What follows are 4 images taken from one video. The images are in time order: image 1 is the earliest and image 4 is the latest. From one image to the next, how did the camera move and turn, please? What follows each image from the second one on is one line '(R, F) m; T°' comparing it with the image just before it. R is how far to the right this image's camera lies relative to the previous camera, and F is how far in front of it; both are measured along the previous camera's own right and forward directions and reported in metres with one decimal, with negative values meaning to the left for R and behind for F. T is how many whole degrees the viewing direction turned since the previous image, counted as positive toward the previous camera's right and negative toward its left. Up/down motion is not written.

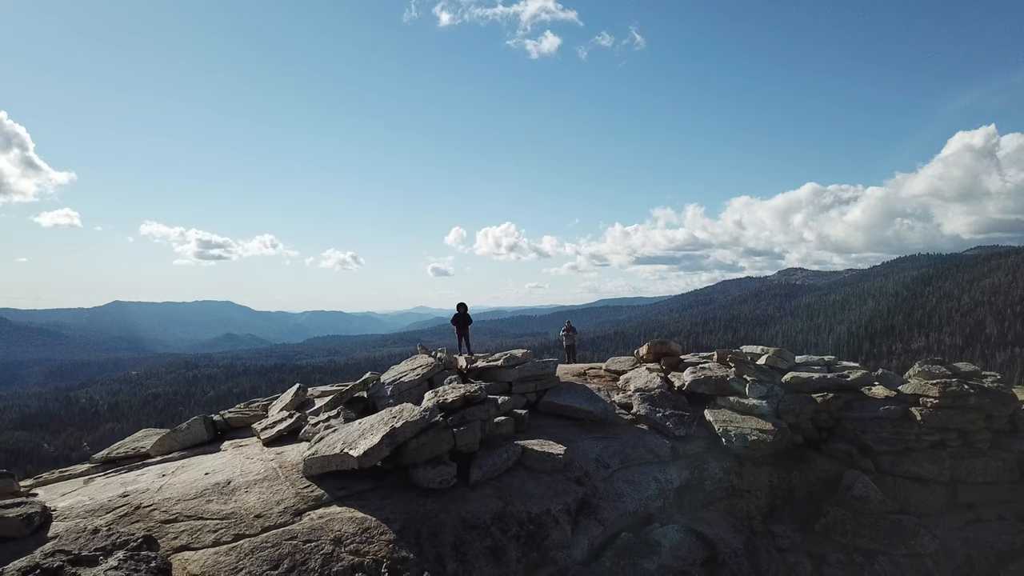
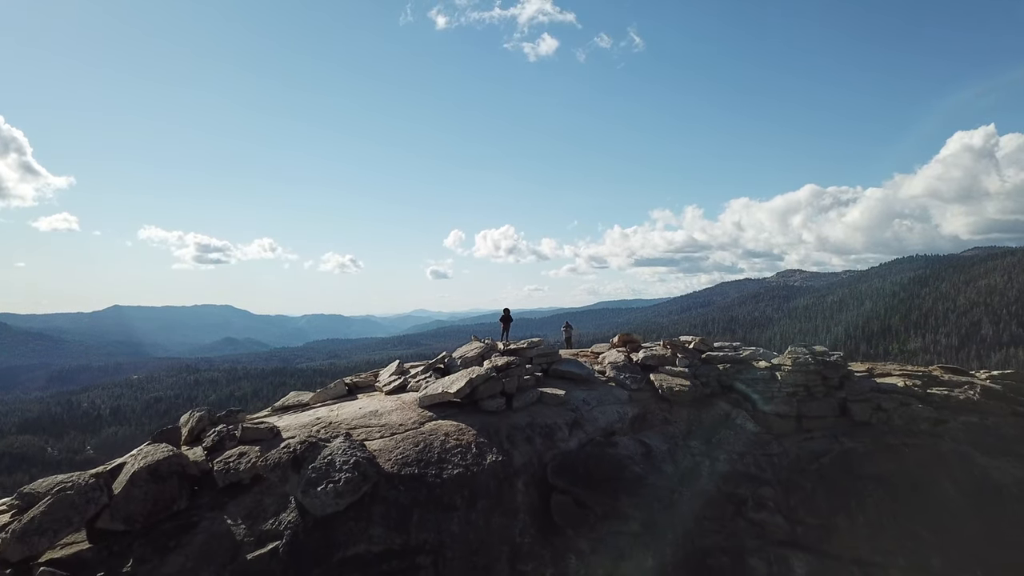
(-0.8, -8.3) m; 0°
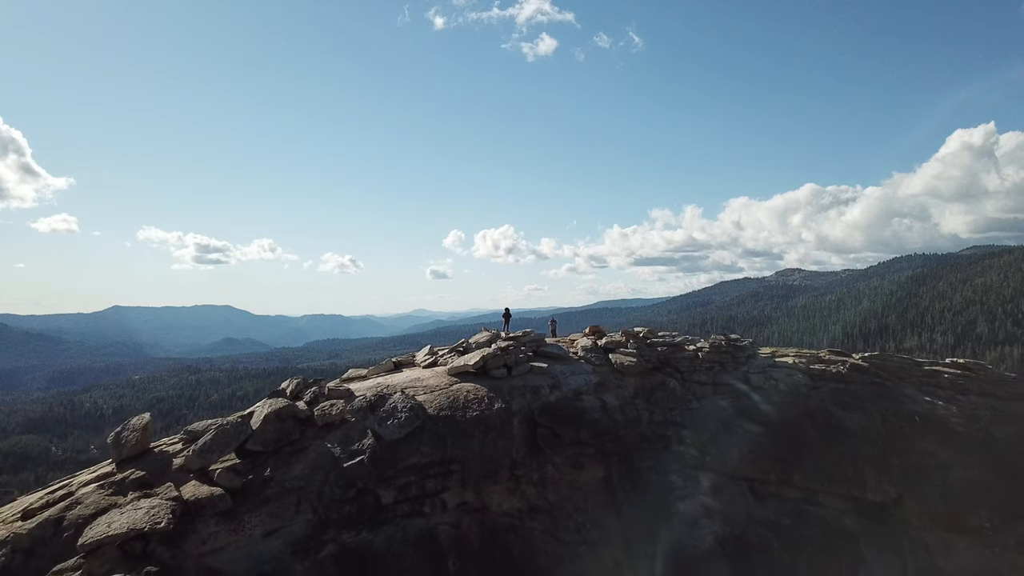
(0.0, -8.7) m; 0°
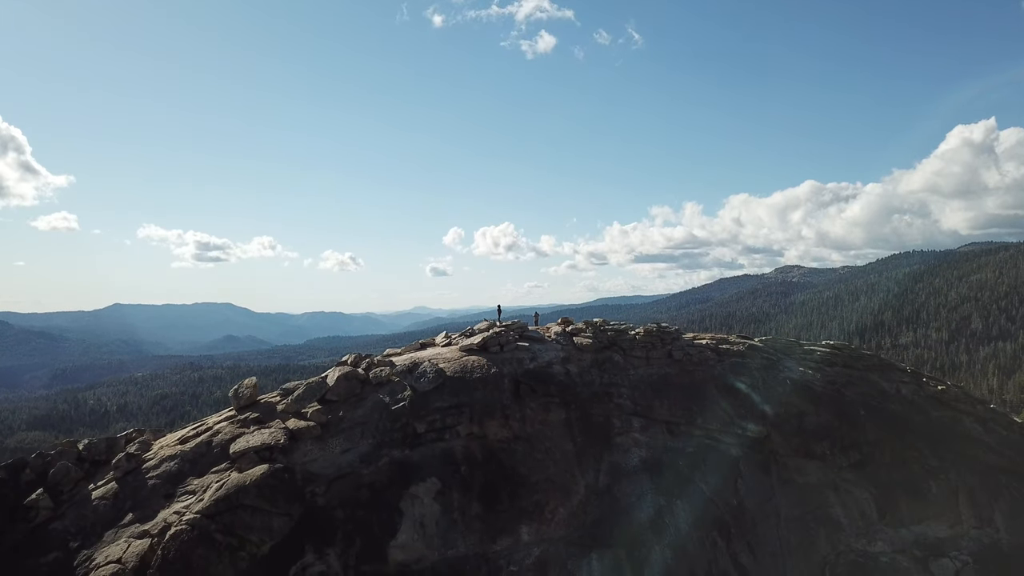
(+0.6, -12.1) m; 0°
